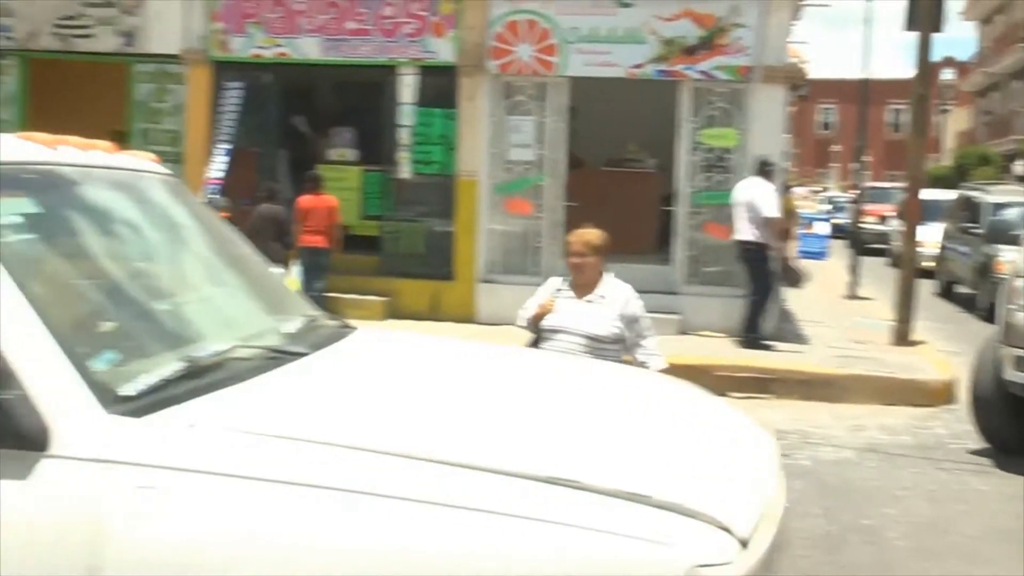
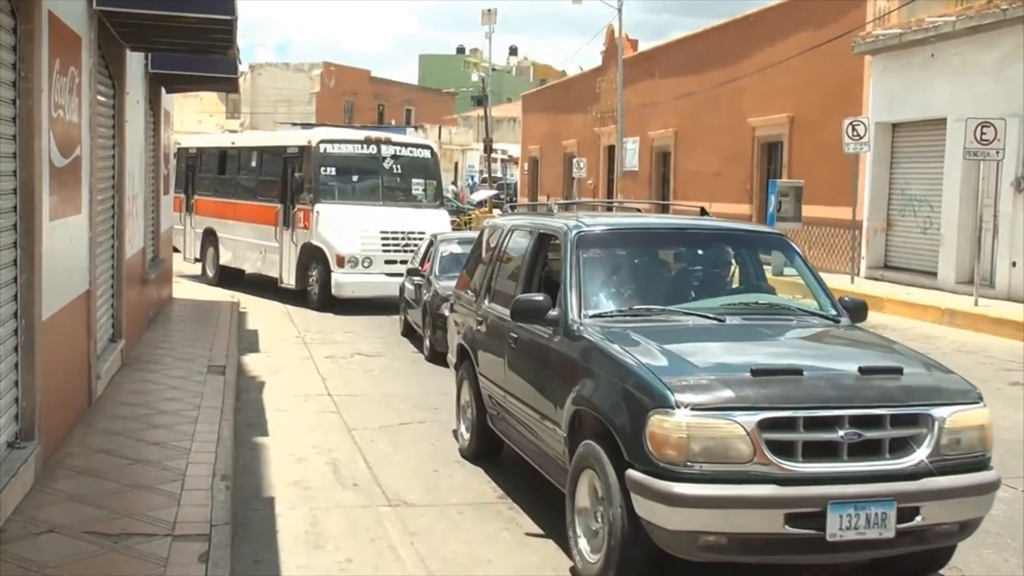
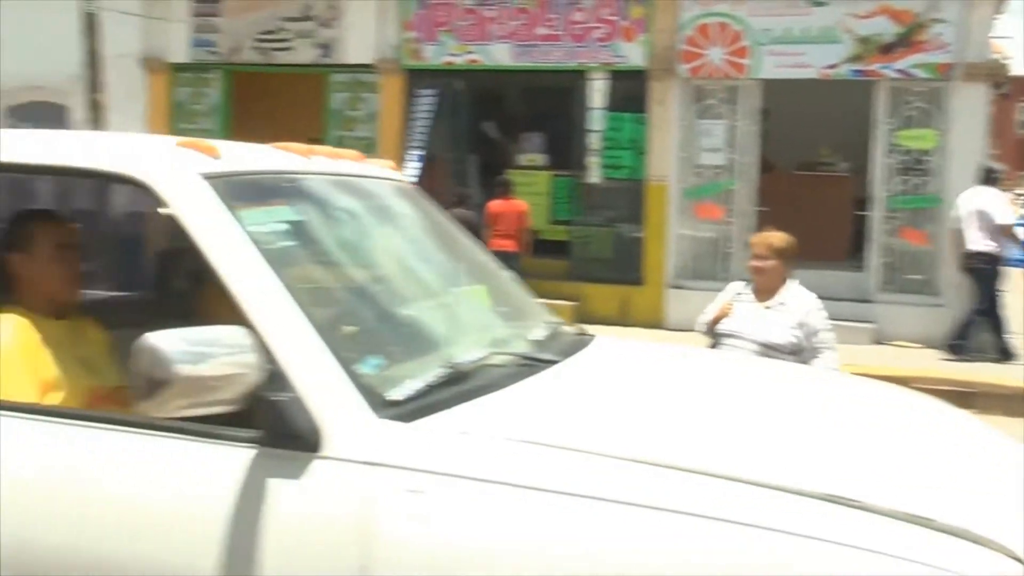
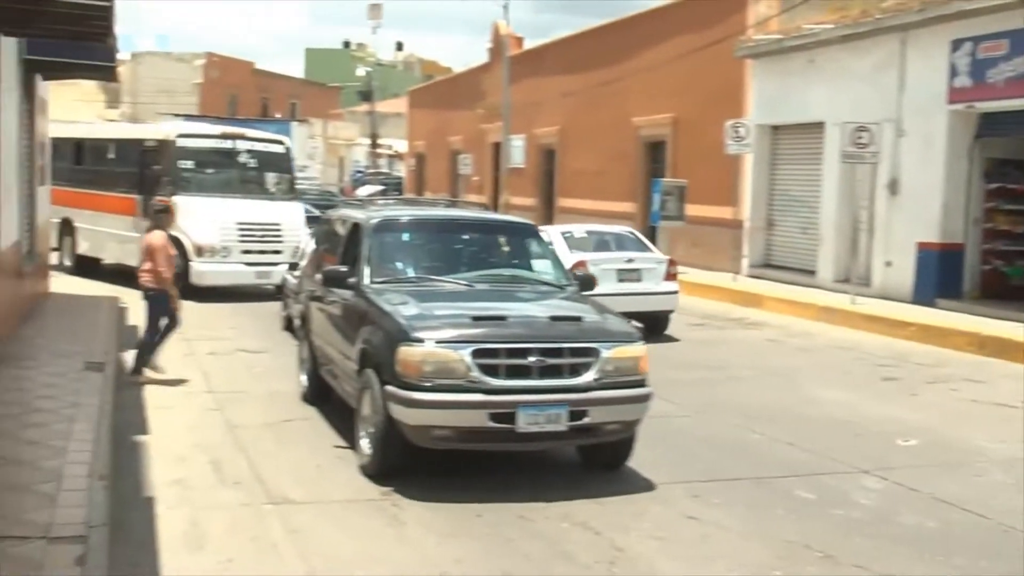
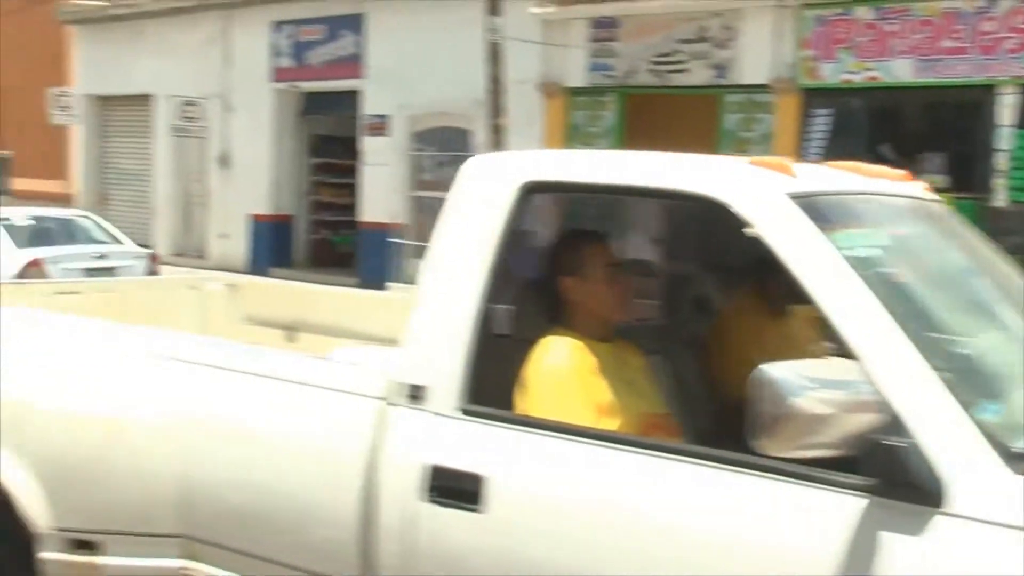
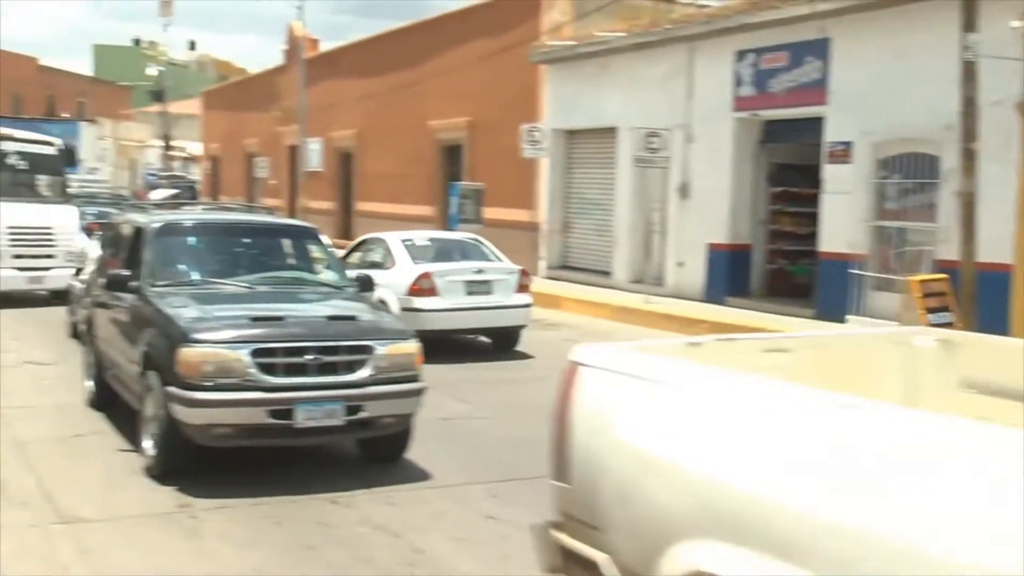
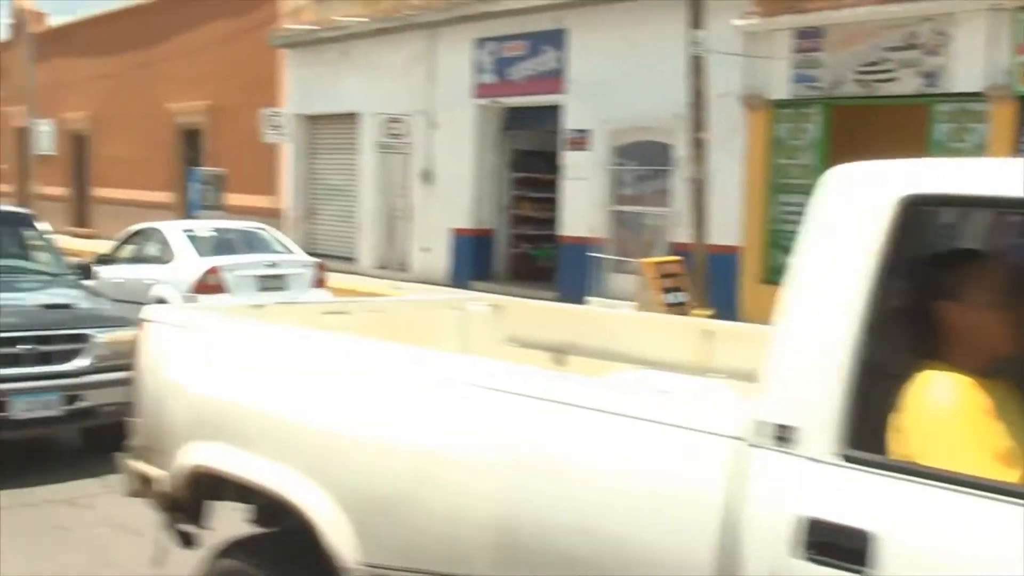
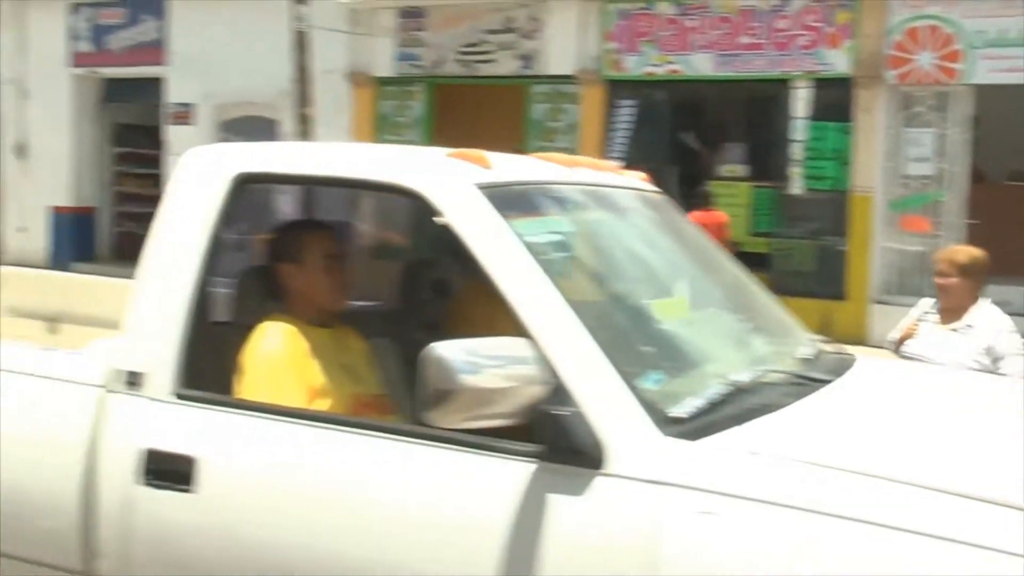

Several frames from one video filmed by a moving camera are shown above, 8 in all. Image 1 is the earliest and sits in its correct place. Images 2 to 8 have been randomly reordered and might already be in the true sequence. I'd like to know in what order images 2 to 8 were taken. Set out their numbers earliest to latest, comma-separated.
3, 8, 5, 7, 6, 4, 2
